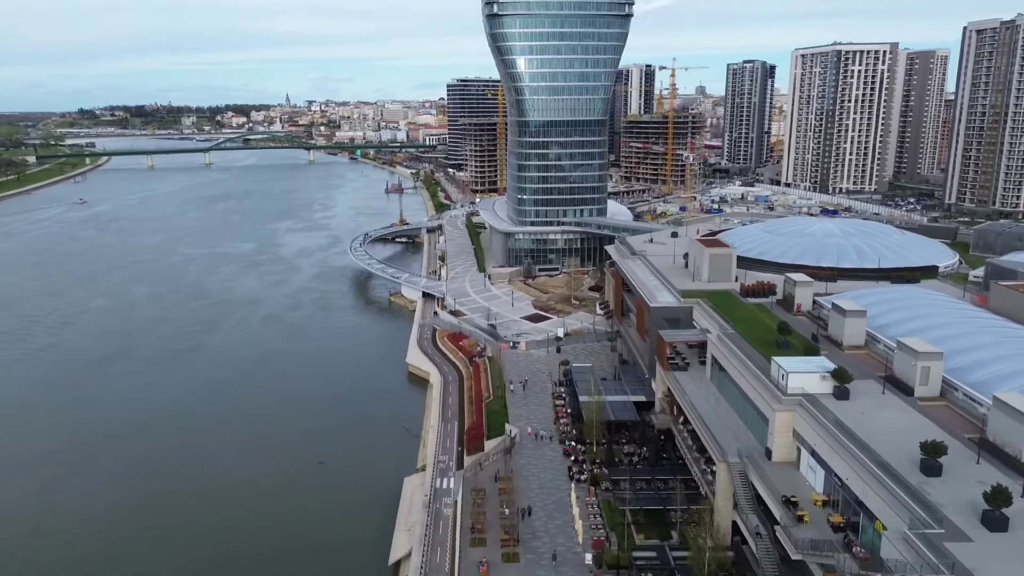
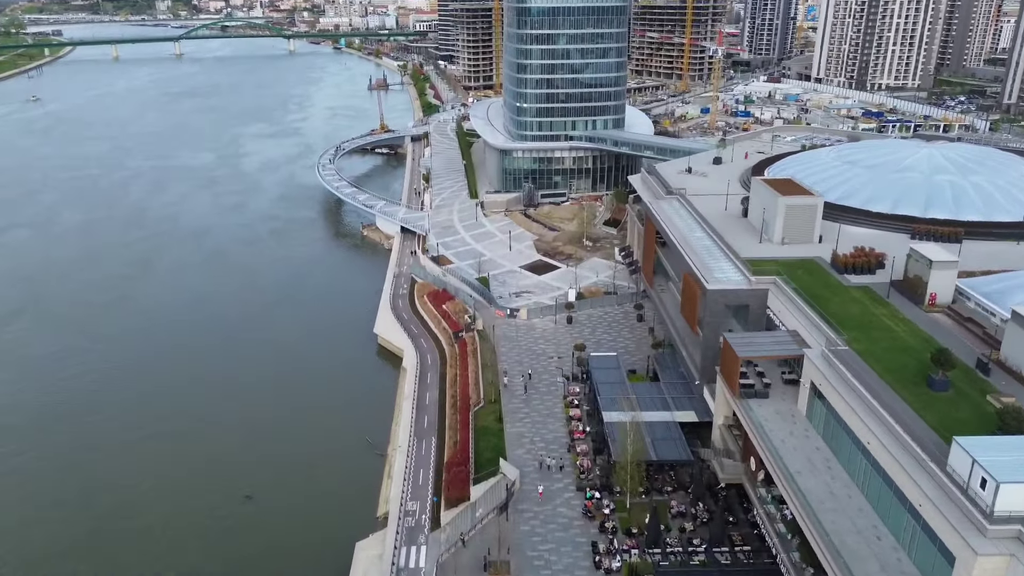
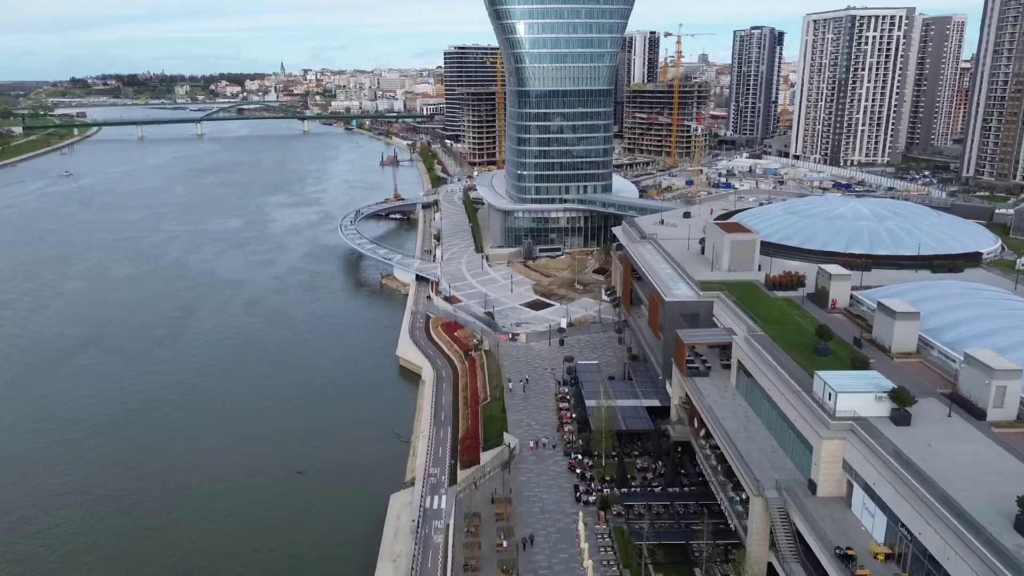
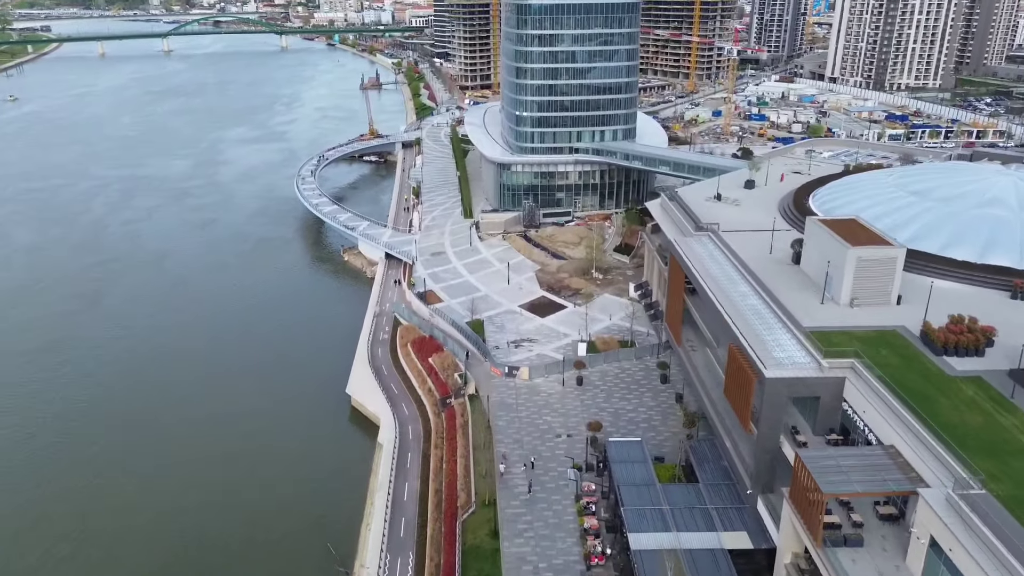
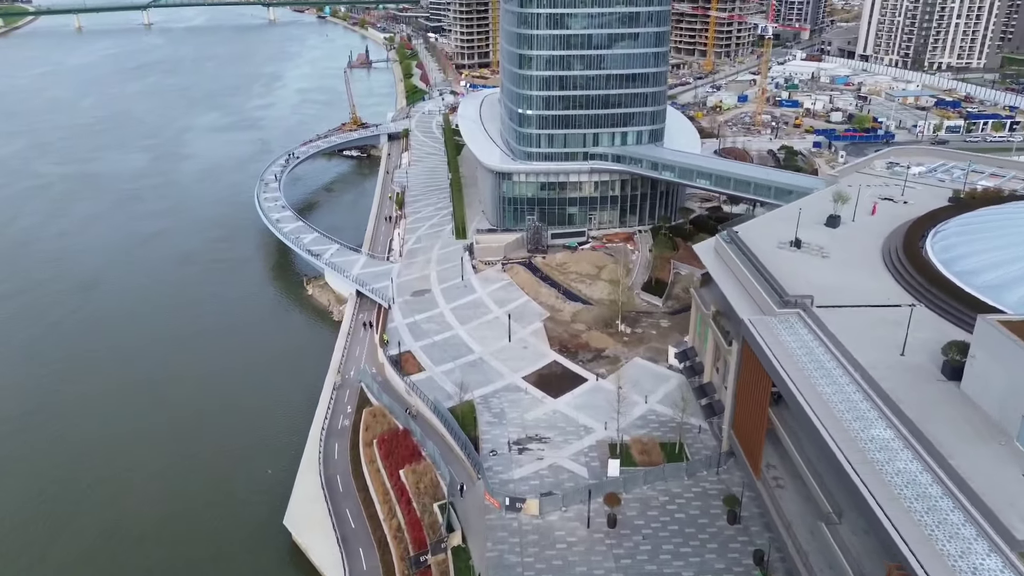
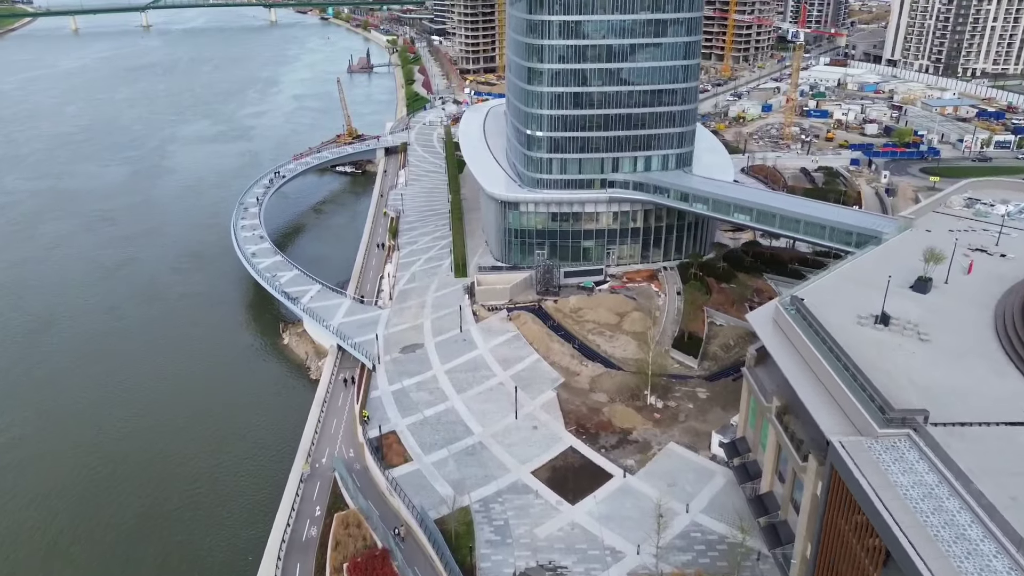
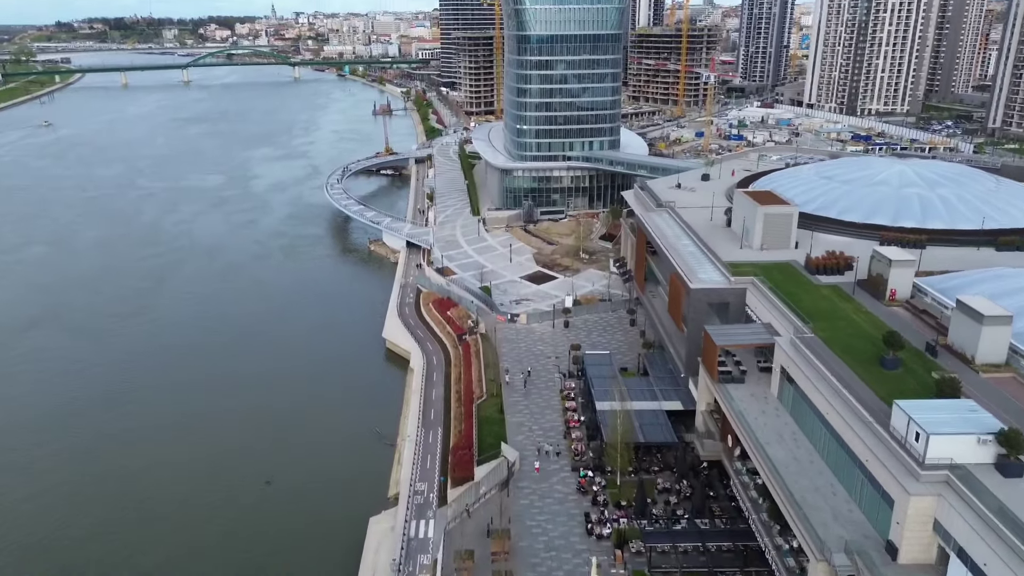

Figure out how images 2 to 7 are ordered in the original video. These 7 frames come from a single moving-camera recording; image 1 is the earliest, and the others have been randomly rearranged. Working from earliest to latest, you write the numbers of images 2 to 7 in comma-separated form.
3, 7, 2, 4, 5, 6
